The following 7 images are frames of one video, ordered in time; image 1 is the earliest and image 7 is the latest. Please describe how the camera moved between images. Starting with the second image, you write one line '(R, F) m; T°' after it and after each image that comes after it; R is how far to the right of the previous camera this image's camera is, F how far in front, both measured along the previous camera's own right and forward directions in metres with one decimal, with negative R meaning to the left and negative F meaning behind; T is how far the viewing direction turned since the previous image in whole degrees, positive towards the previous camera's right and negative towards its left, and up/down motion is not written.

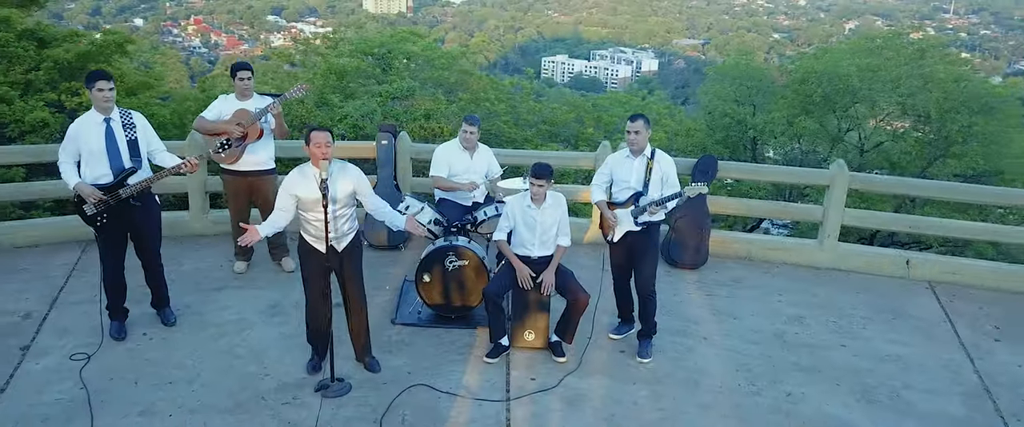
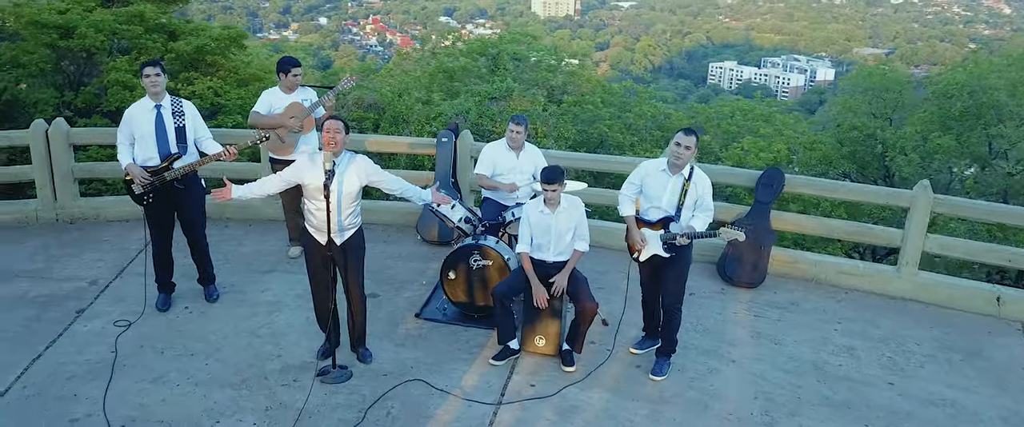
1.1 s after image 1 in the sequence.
(+1.0, +0.2) m; -11°
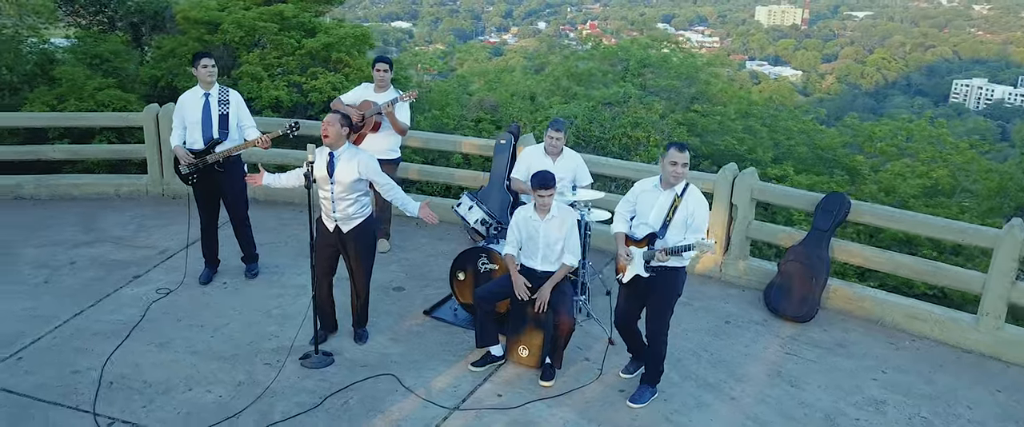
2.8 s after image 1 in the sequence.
(+1.4, +0.3) m; -14°
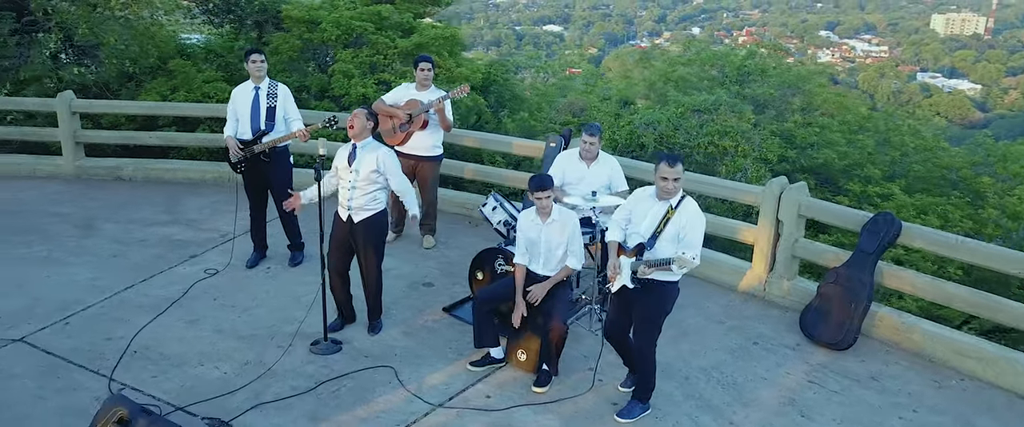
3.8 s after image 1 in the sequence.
(+0.9, +0.1) m; -10°
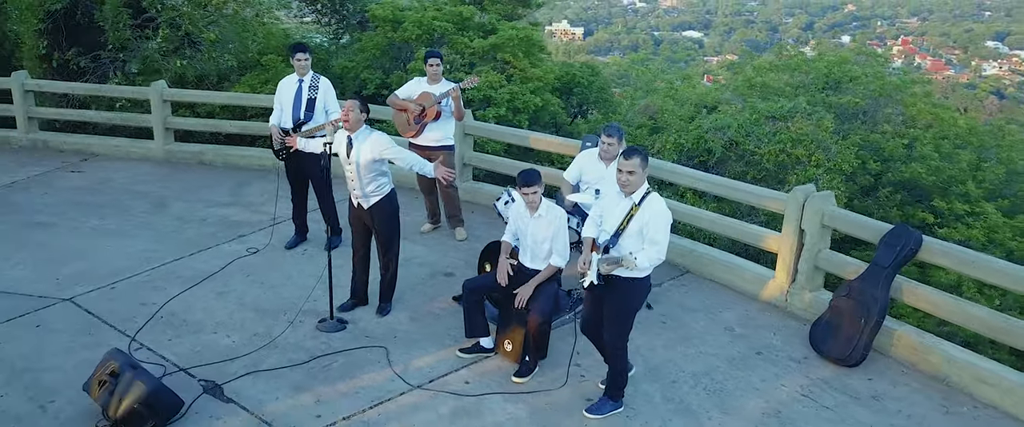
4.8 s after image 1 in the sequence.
(+0.9, 0.0) m; -9°
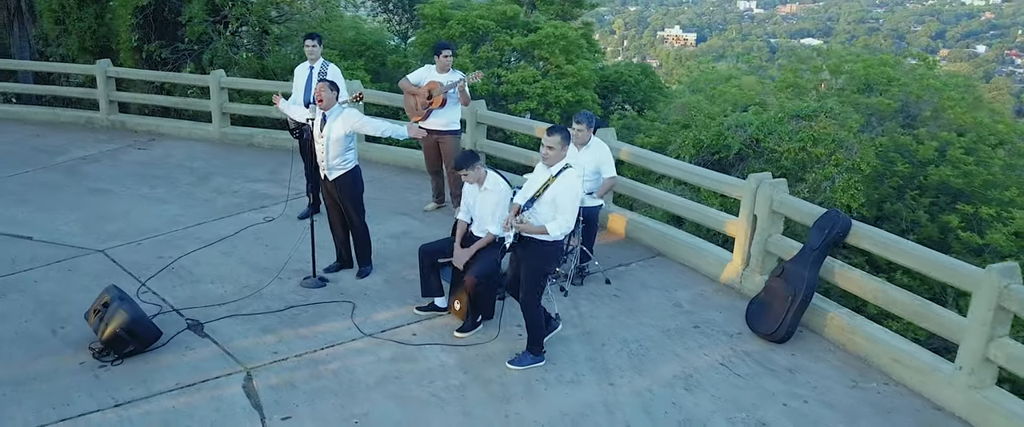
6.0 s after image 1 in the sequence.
(+1.2, -0.5) m; -7°
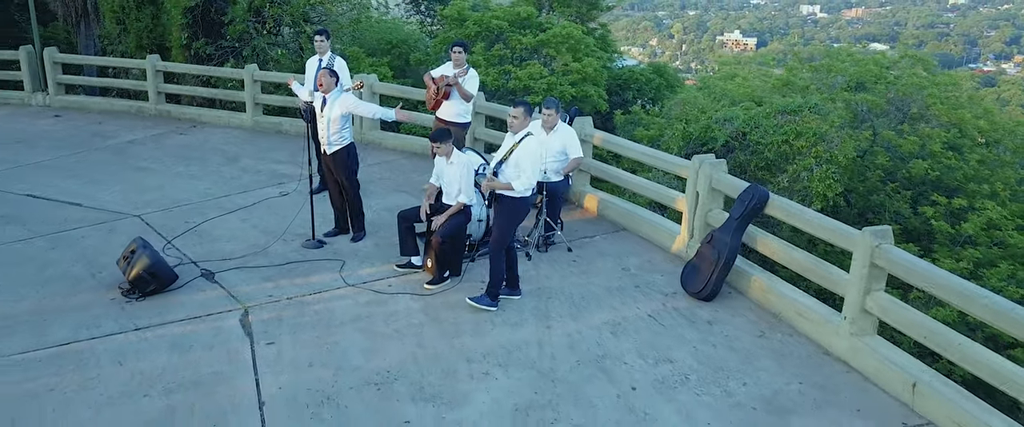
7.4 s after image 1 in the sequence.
(+0.8, -0.9) m; -4°
